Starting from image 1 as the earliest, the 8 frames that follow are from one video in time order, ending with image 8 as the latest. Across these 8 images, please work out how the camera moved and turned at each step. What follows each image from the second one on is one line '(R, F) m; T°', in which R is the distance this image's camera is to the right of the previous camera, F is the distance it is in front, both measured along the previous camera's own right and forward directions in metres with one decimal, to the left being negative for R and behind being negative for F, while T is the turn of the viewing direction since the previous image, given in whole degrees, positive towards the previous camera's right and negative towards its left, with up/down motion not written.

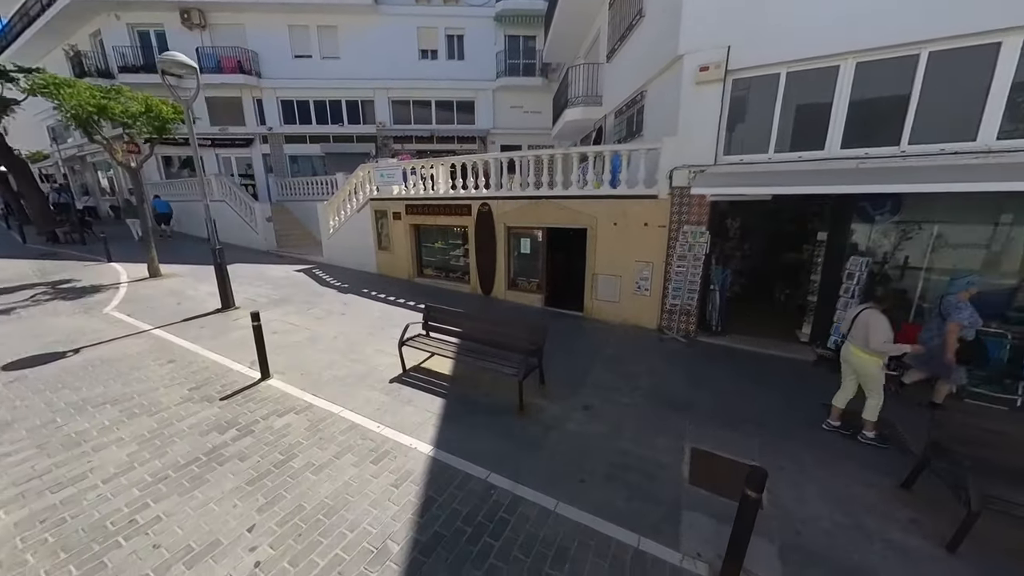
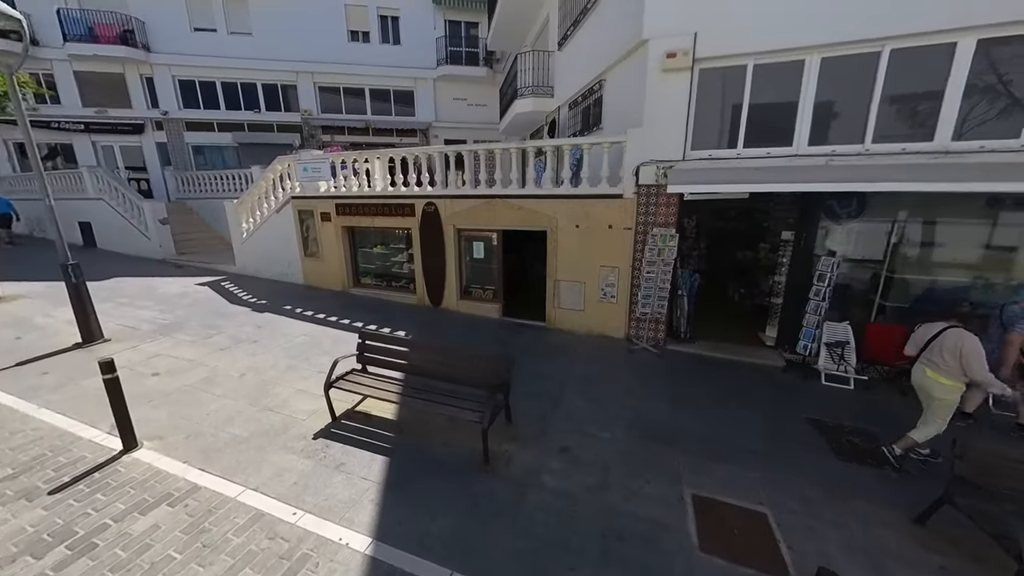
(-0.1, +1.0) m; +8°
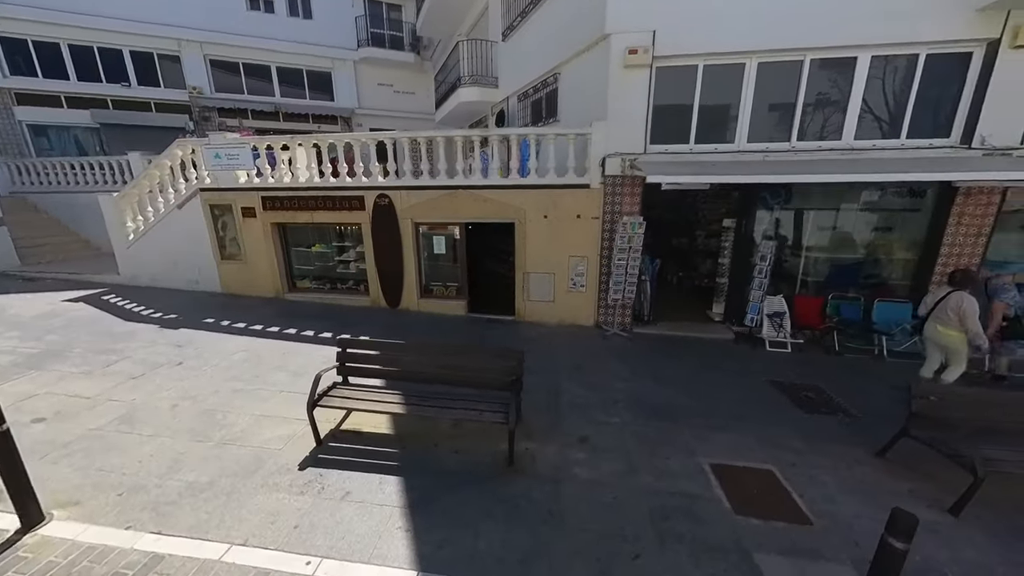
(-0.9, +0.3) m; +12°
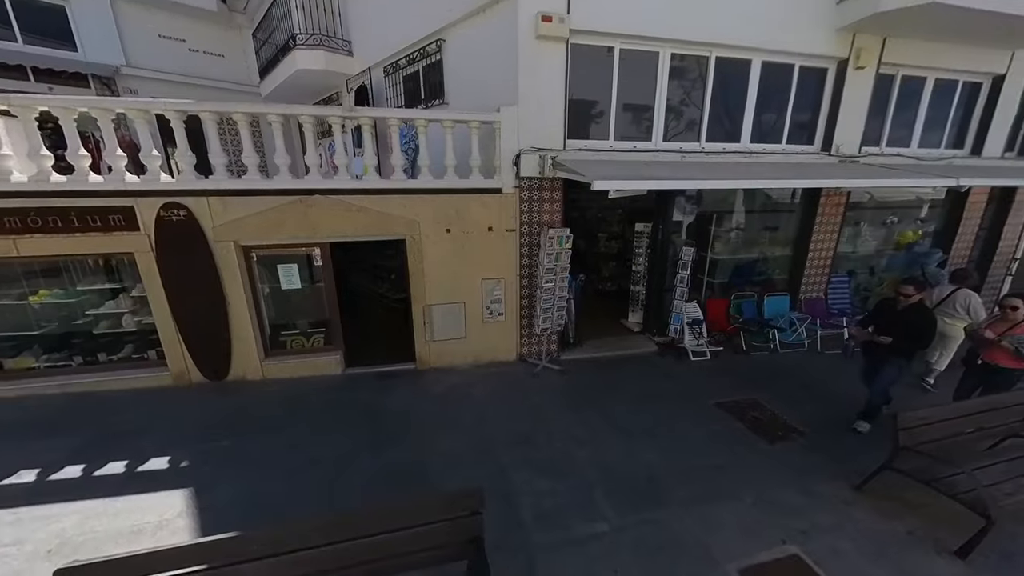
(-0.4, +1.7) m; +20°
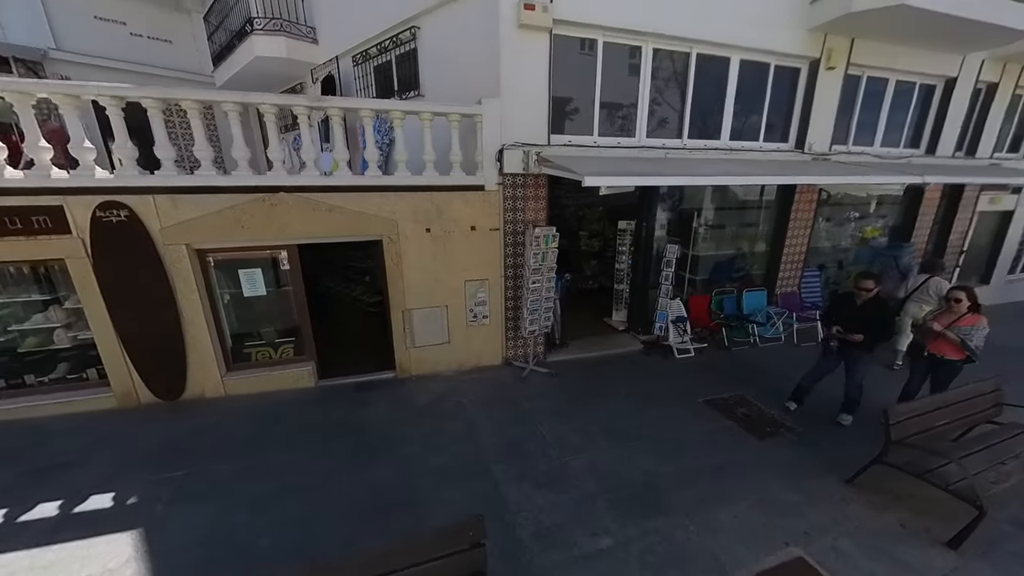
(-0.2, +0.2) m; +4°
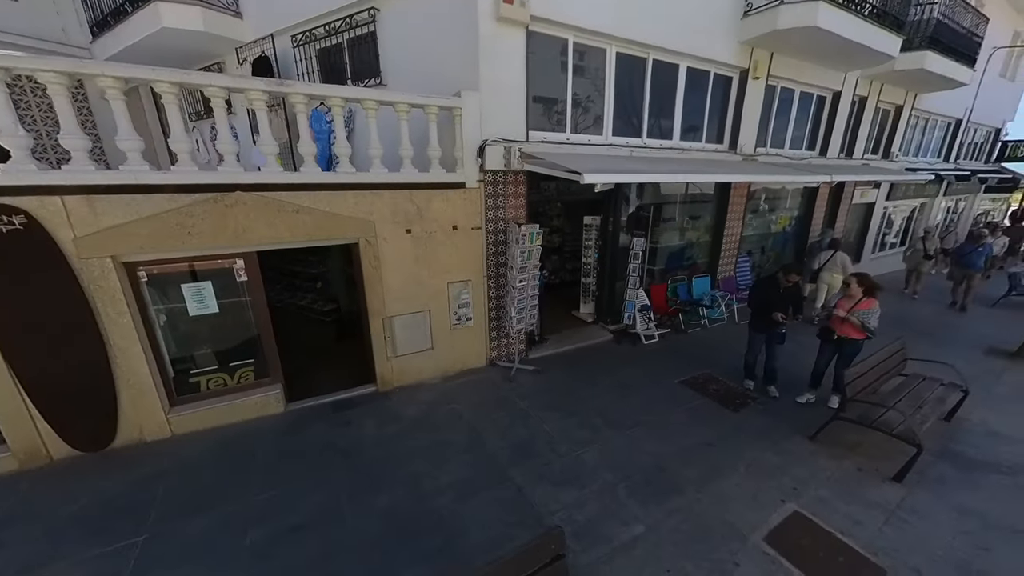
(-0.8, +0.2) m; +11°
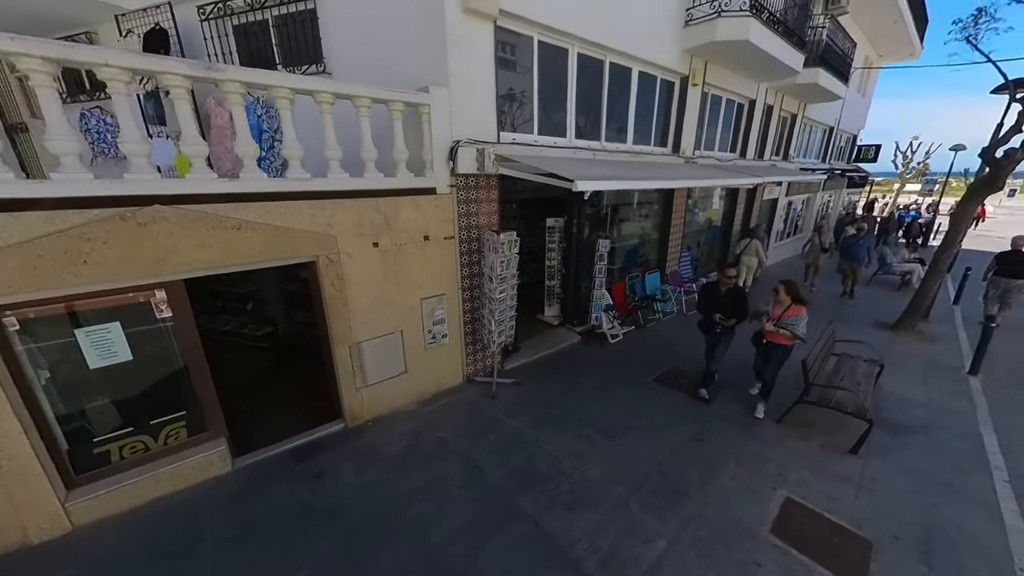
(-0.6, +0.4) m; +11°
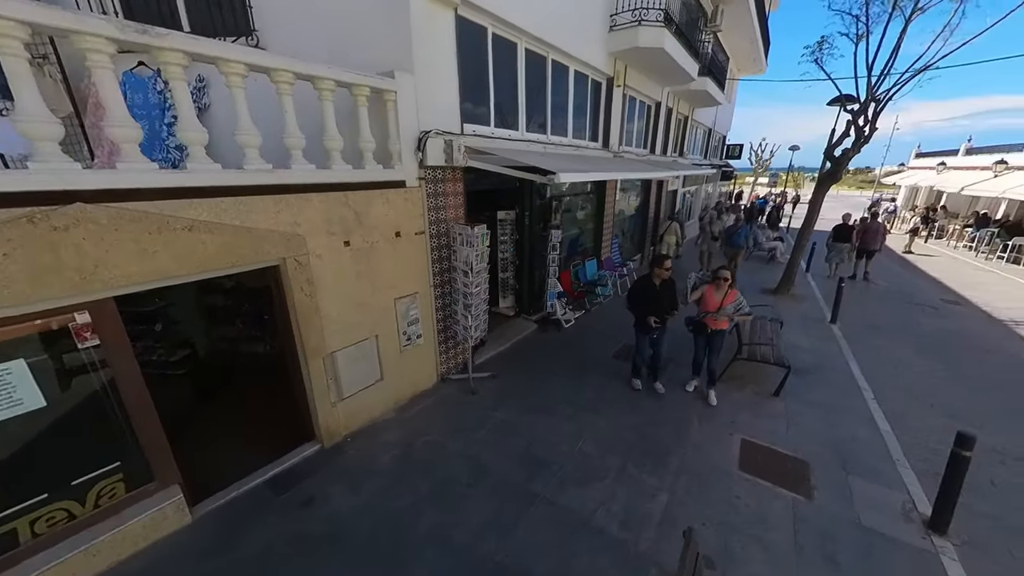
(-0.8, +0.1) m; +13°
